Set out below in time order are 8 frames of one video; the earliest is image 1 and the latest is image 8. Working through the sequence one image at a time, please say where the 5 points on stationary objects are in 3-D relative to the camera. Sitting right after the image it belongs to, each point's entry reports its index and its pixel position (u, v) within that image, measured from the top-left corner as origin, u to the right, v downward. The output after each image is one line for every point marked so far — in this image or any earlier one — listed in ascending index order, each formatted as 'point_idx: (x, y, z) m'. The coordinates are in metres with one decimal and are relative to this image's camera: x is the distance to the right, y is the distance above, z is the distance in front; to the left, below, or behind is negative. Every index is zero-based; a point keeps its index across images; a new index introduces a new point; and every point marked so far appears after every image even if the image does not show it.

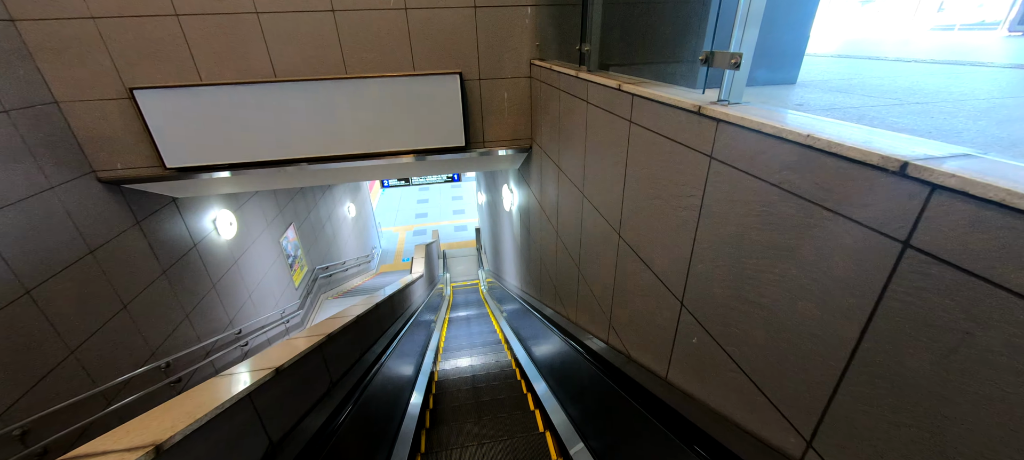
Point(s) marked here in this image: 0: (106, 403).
0: (-3.4, -1.4, +2.9) m
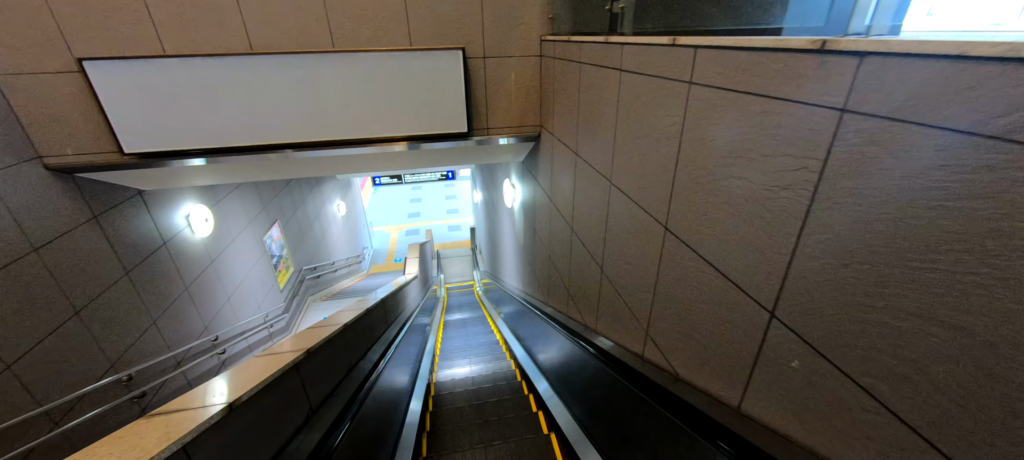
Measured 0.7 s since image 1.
0: (-3.2, -1.4, +2.4) m
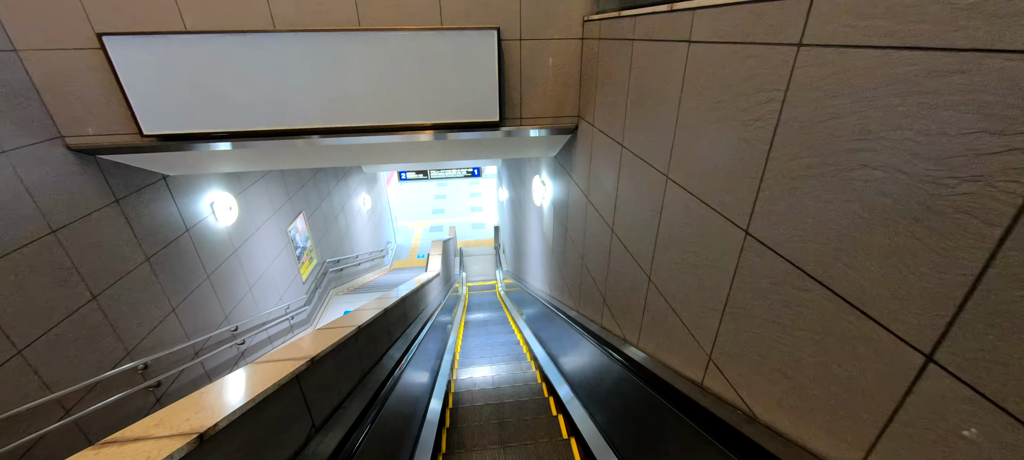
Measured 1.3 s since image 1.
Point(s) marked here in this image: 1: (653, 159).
0: (-3.1, -1.3, +2.3) m
1: (+0.8, +0.4, +2.0) m
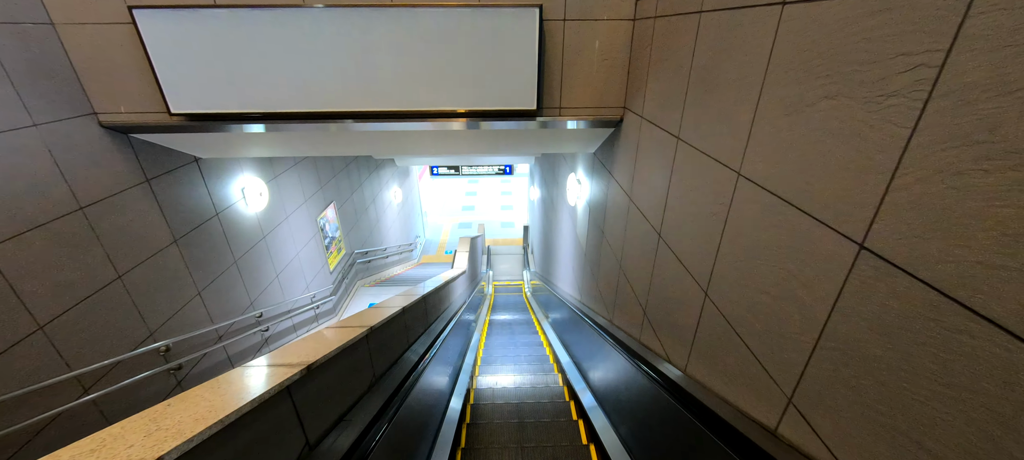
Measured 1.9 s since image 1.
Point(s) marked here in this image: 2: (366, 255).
0: (-2.9, -1.1, +2.3) m
1: (+1.0, +0.4, +1.7) m
2: (-3.2, -0.5, +7.4) m
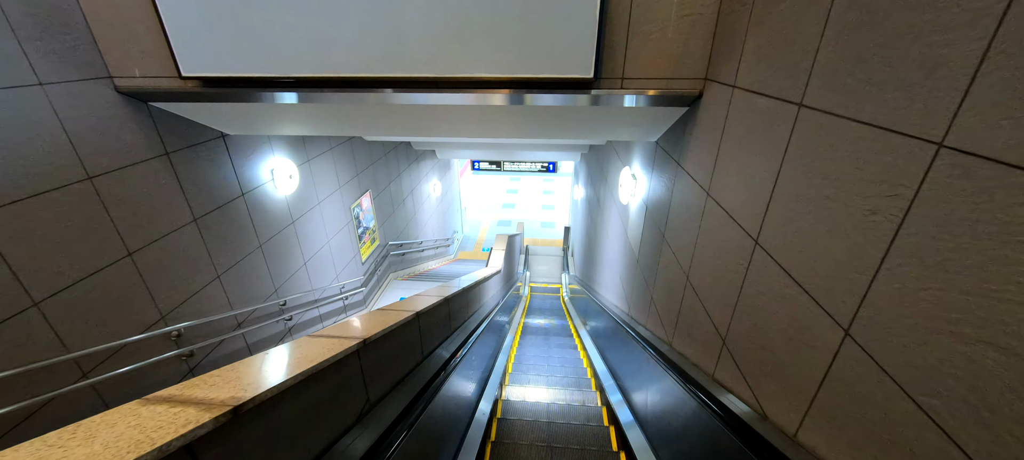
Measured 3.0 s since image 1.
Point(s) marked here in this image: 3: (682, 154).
0: (-2.7, -0.9, +2.2) m
1: (+1.2, +0.4, +1.1) m
2: (-2.3, -0.4, +7.3) m
3: (+1.3, +0.6, +2.6) m
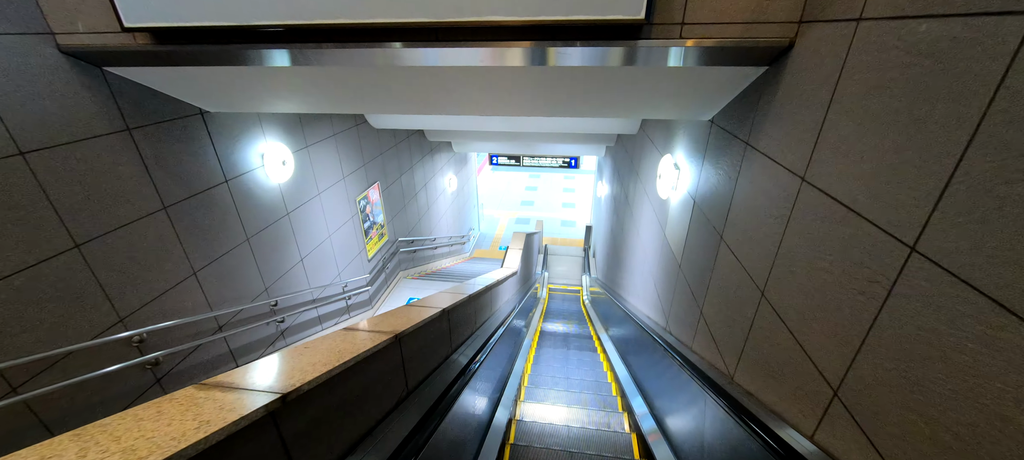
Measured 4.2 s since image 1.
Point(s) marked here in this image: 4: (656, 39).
0: (-2.7, -0.8, +1.8) m
1: (+1.2, +0.4, +0.5) m
2: (-2.0, -0.3, +6.9) m
3: (+1.4, +0.6, +2.0) m
4: (+0.8, +1.0, +1.7) m
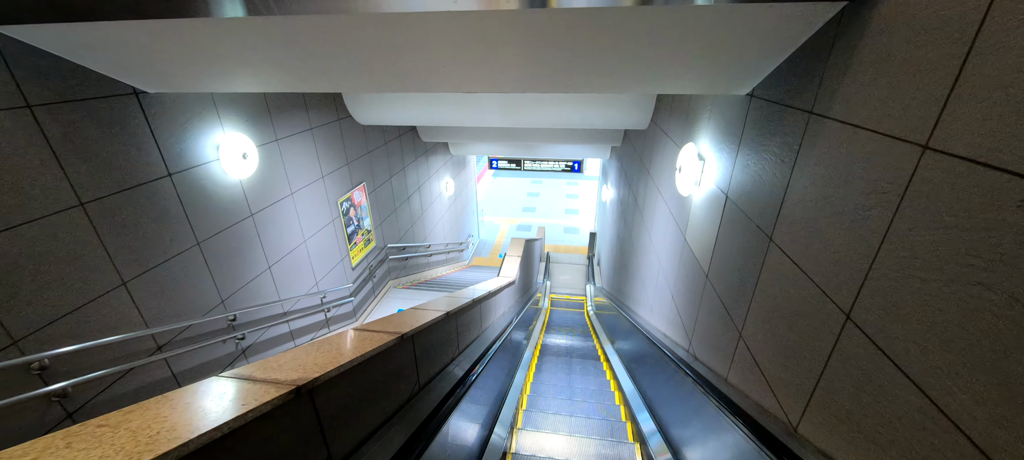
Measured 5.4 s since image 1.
0: (-2.7, -0.8, +1.3) m
1: (+1.2, +0.4, 0.0) m
2: (-2.0, -0.4, +6.4) m
3: (+1.3, +0.6, +1.5) m
4: (+0.7, +1.0, +1.3) m
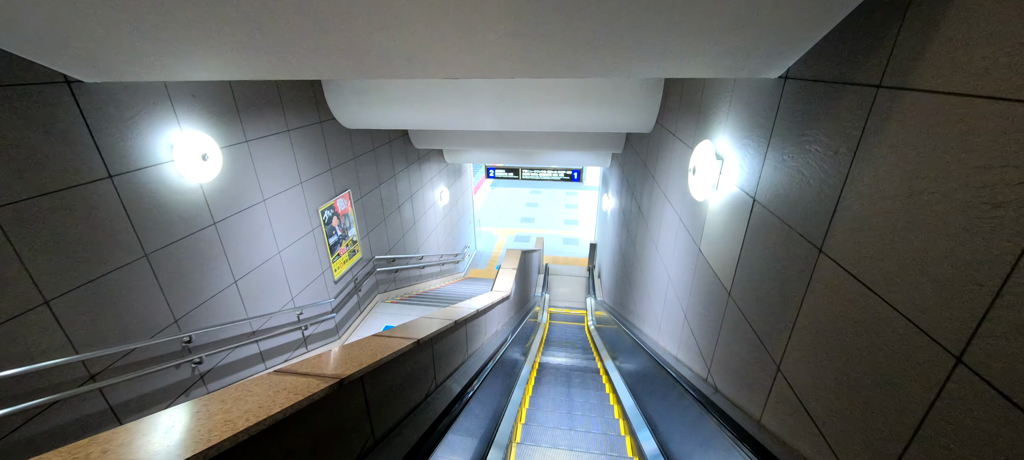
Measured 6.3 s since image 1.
0: (-2.8, -0.9, +1.0) m
1: (+1.1, +0.4, -0.3) m
2: (-2.1, -0.6, +6.1) m
3: (+1.3, +0.5, +1.2) m
4: (+0.7, +0.9, +1.0) m
